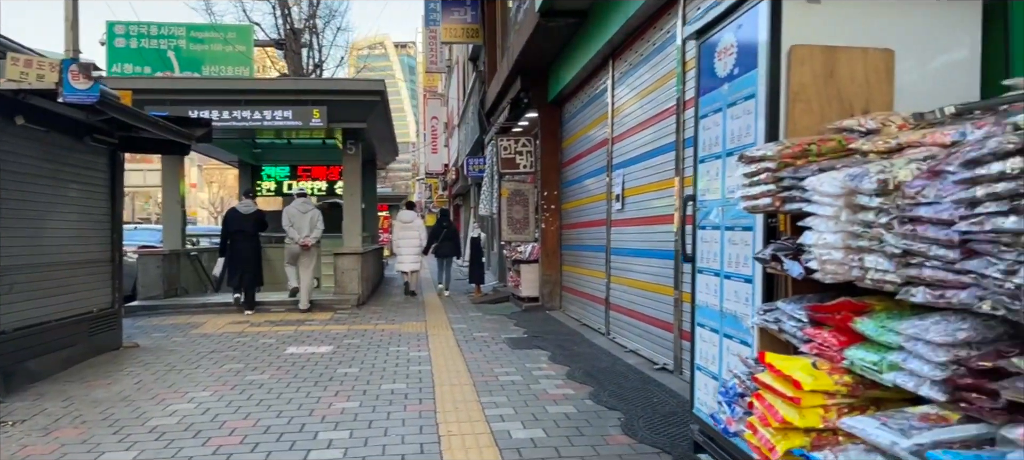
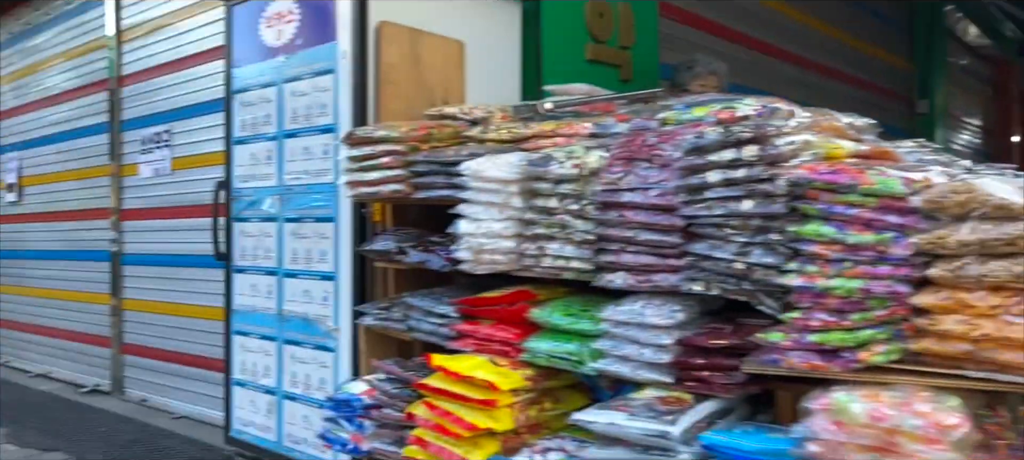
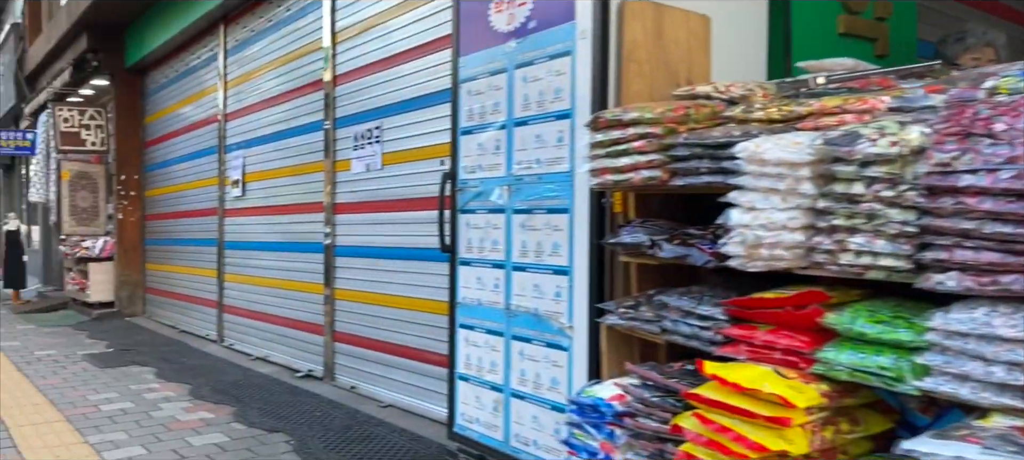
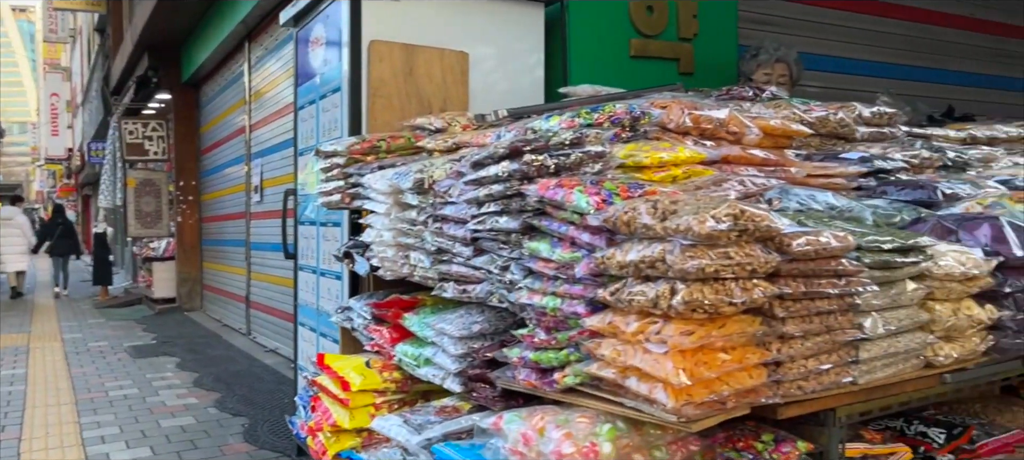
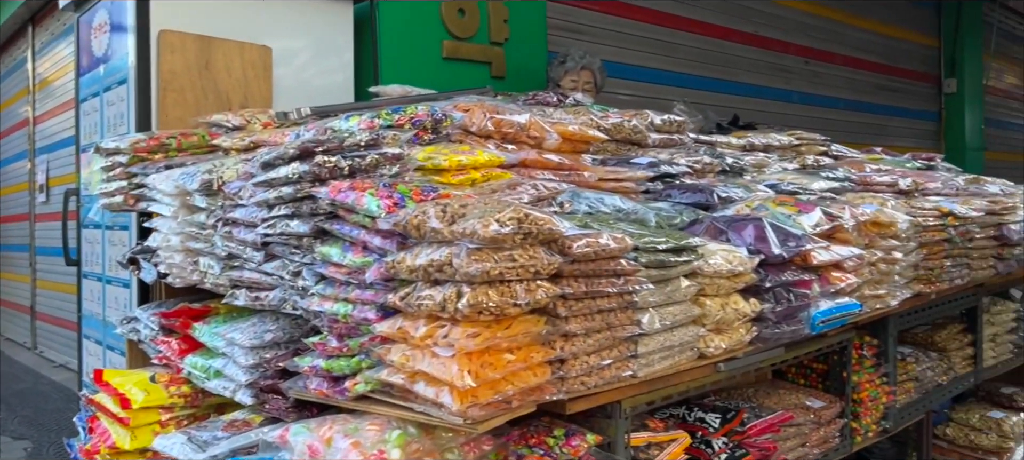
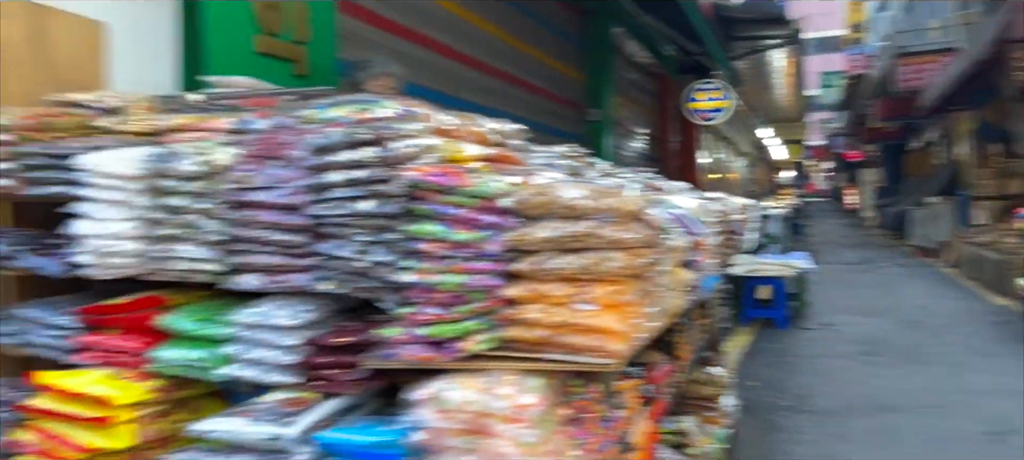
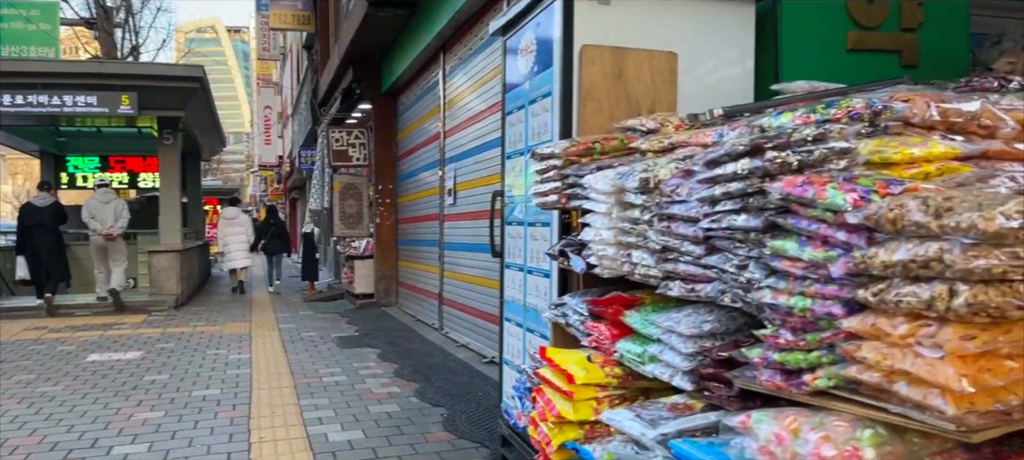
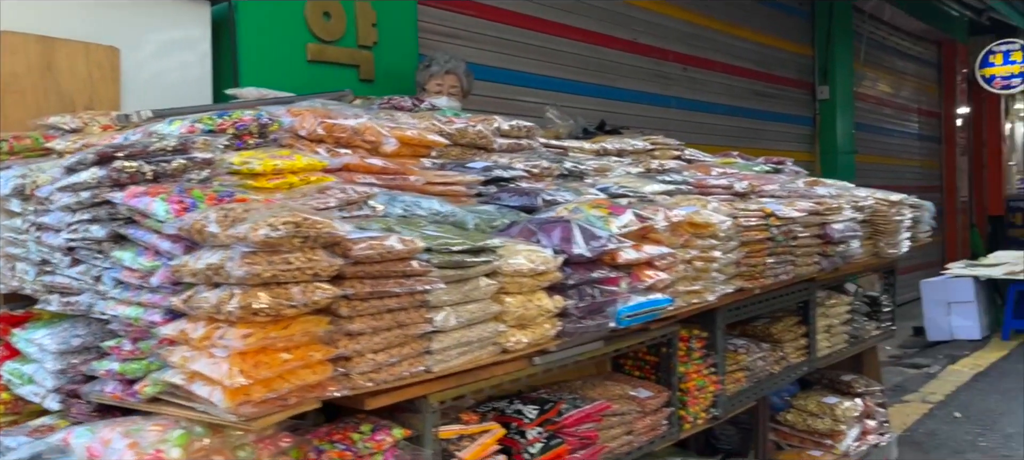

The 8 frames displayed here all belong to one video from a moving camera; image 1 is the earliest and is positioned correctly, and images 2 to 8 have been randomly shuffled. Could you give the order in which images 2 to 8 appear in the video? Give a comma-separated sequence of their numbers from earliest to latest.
7, 4, 5, 8, 6, 2, 3
